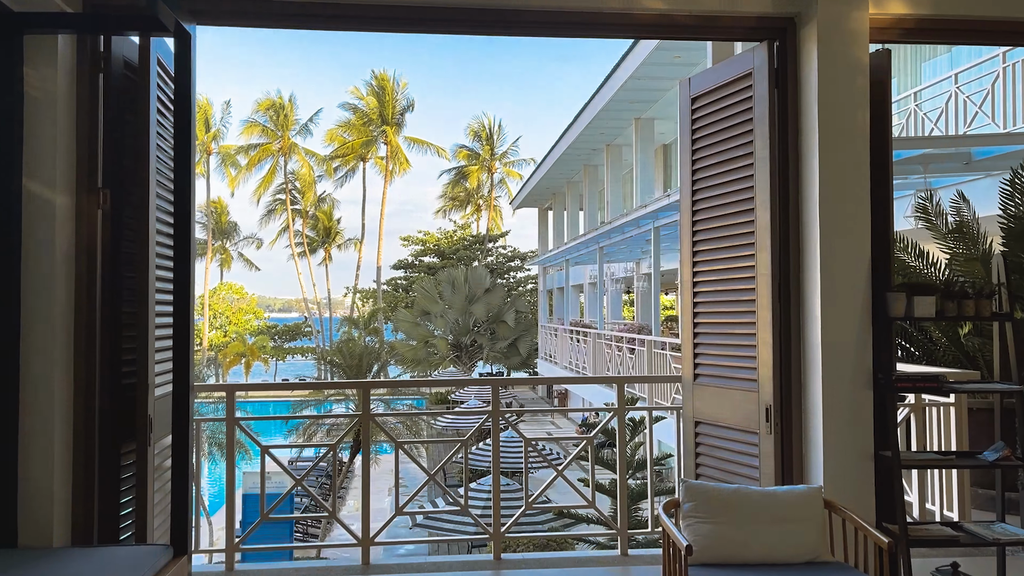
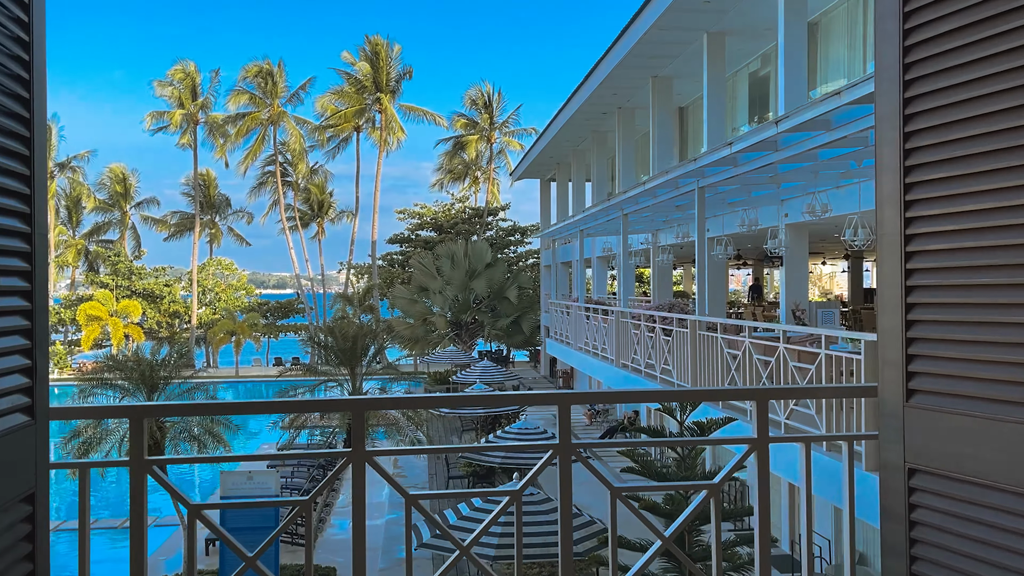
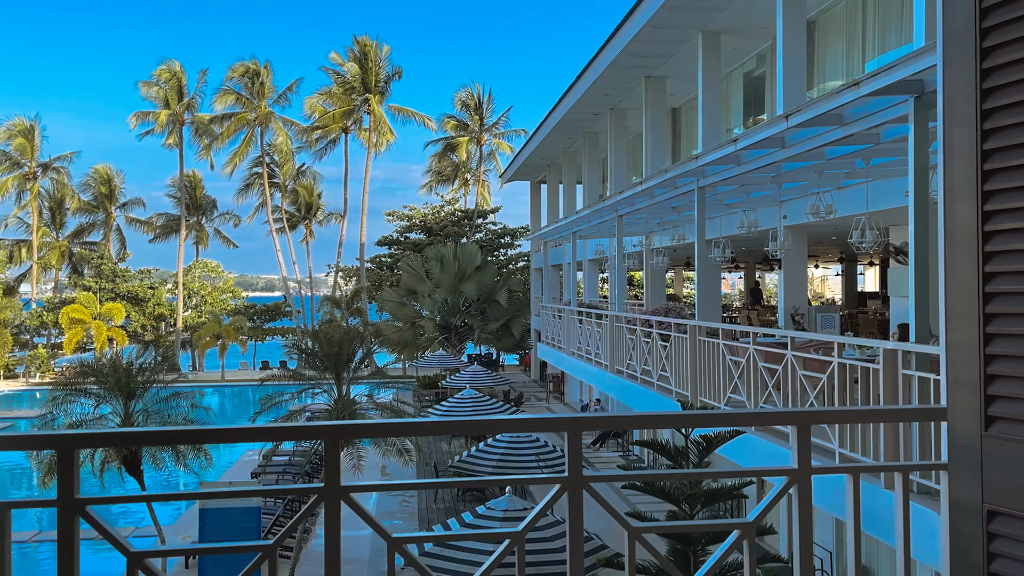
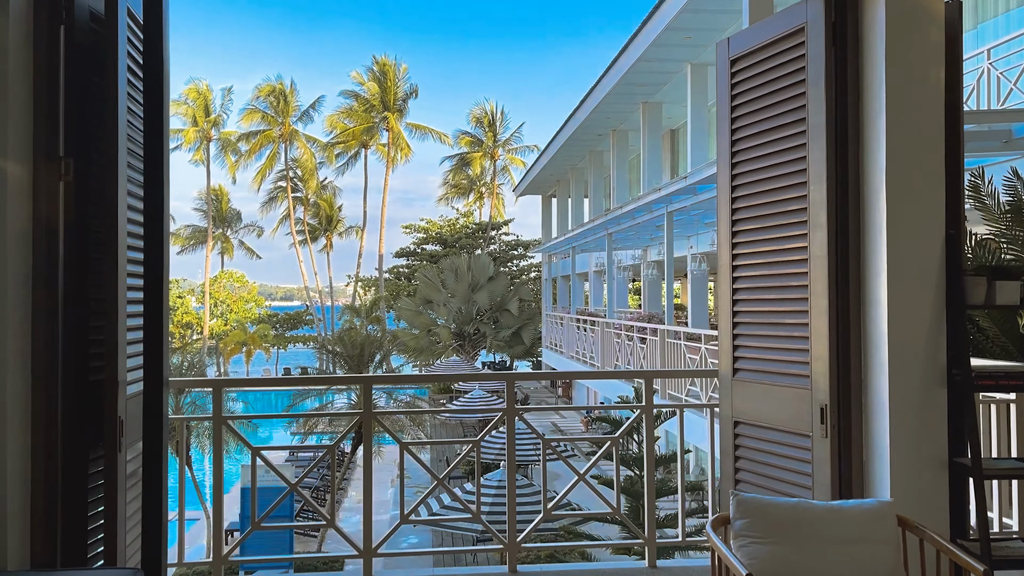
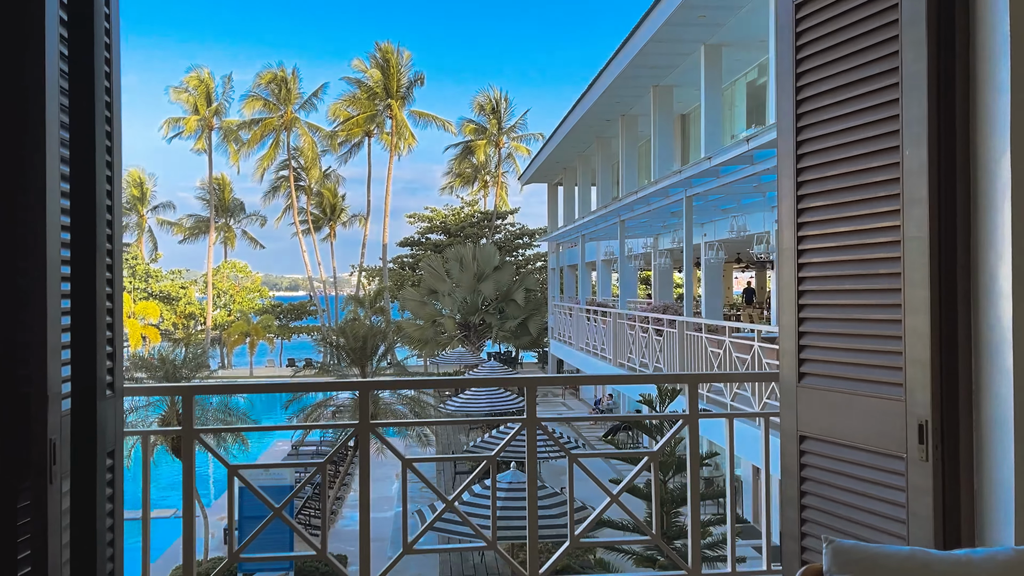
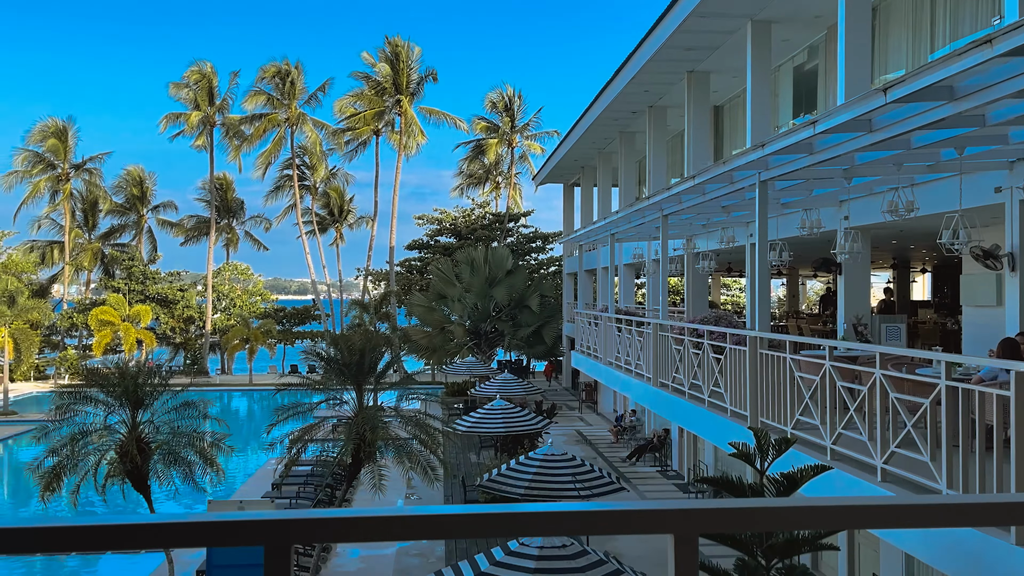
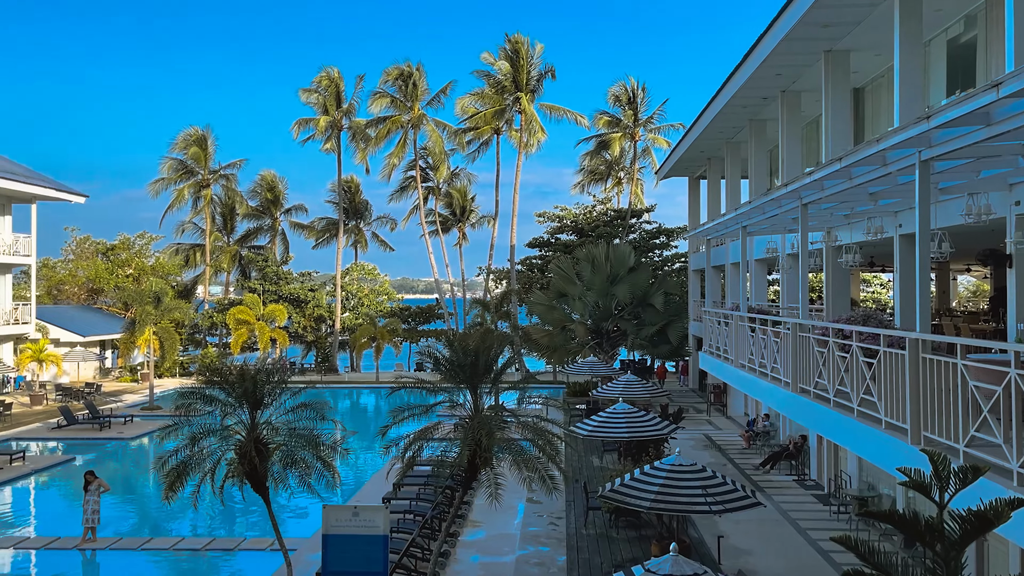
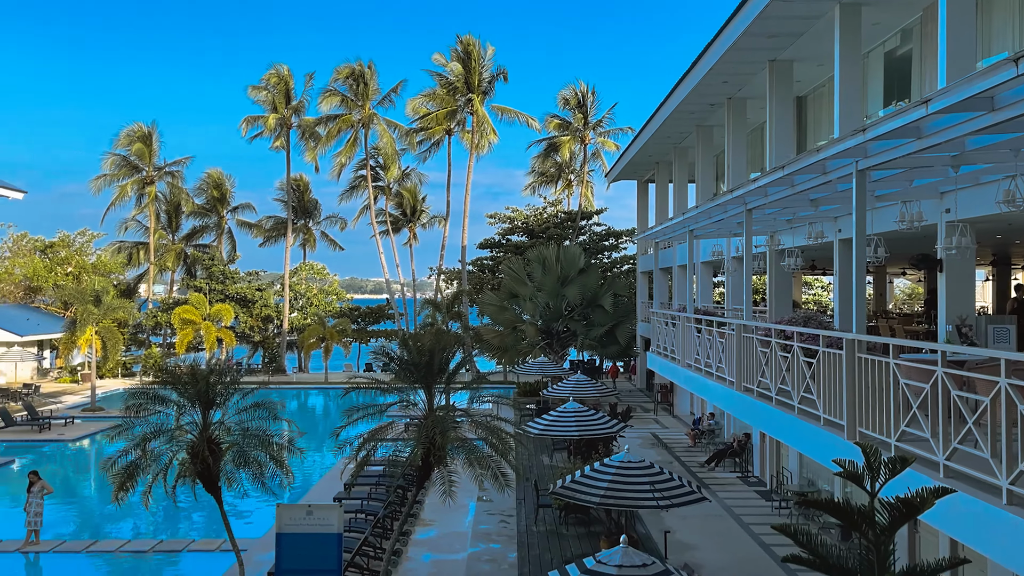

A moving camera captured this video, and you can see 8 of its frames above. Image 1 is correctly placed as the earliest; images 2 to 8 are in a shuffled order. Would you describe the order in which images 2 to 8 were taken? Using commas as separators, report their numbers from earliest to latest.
4, 5, 2, 3, 6, 8, 7
